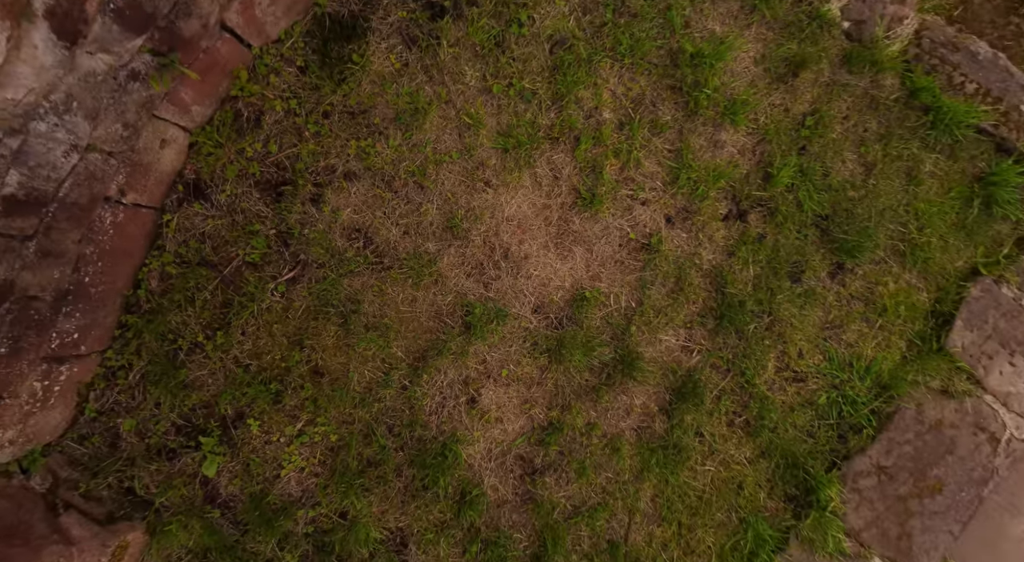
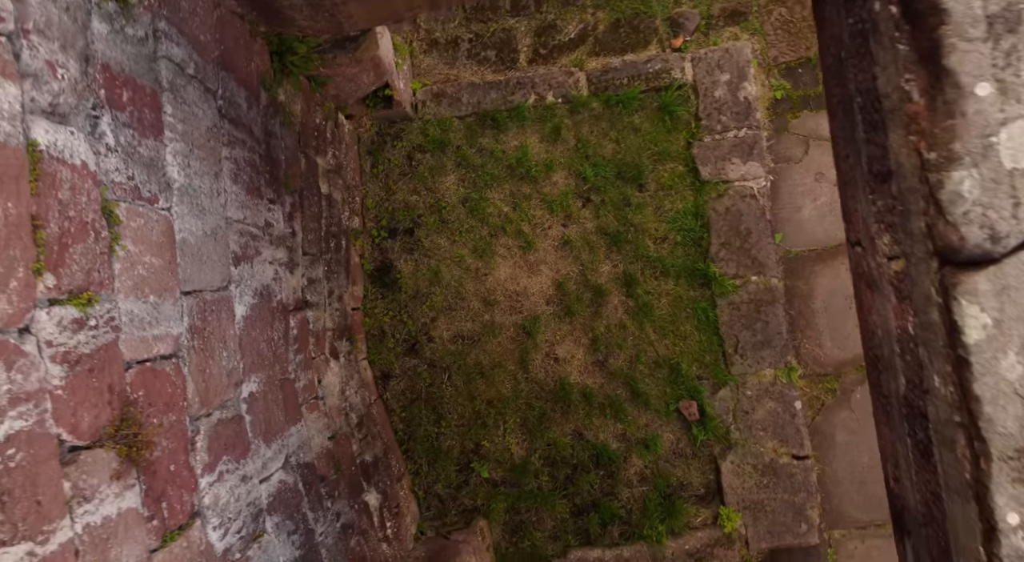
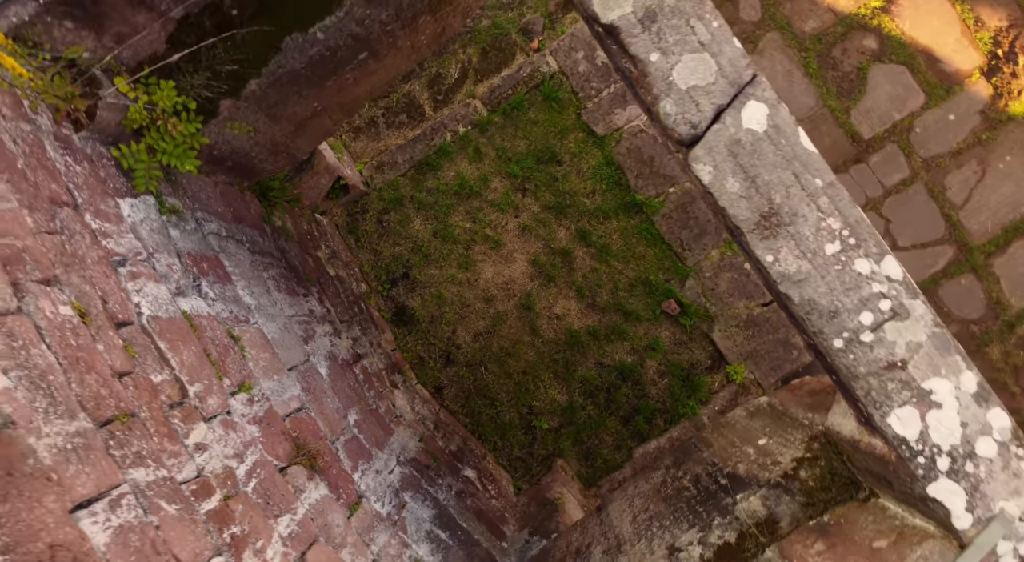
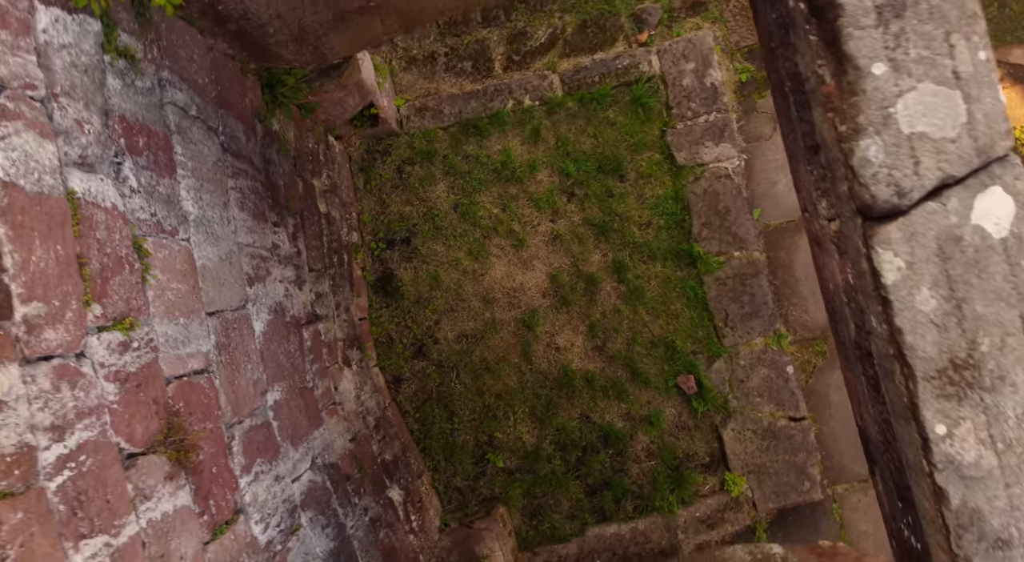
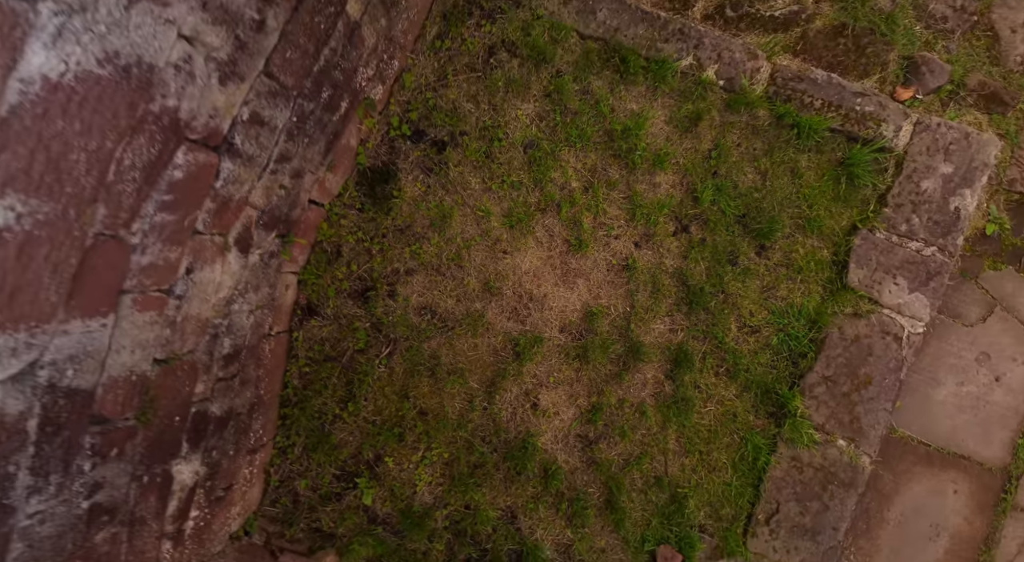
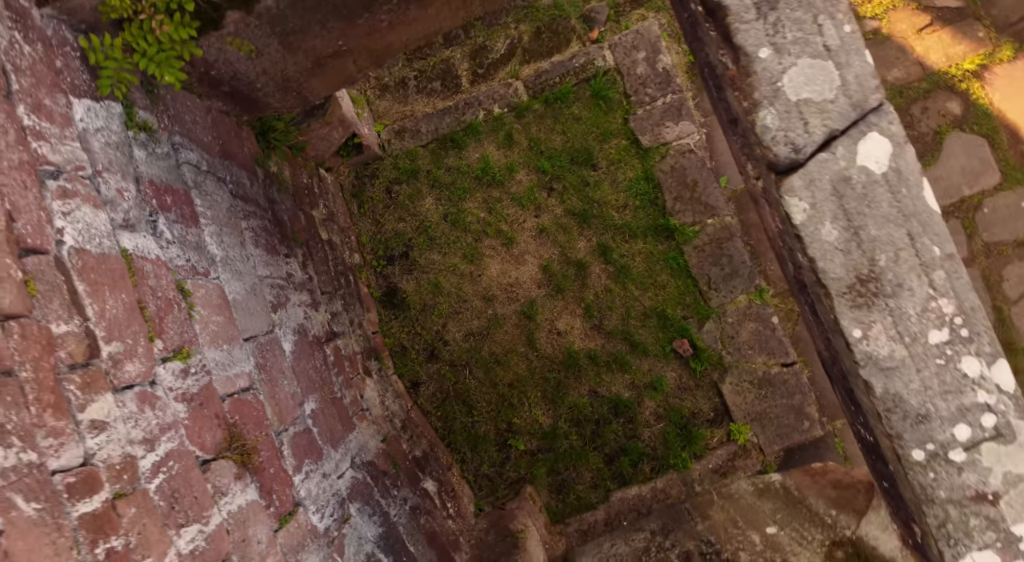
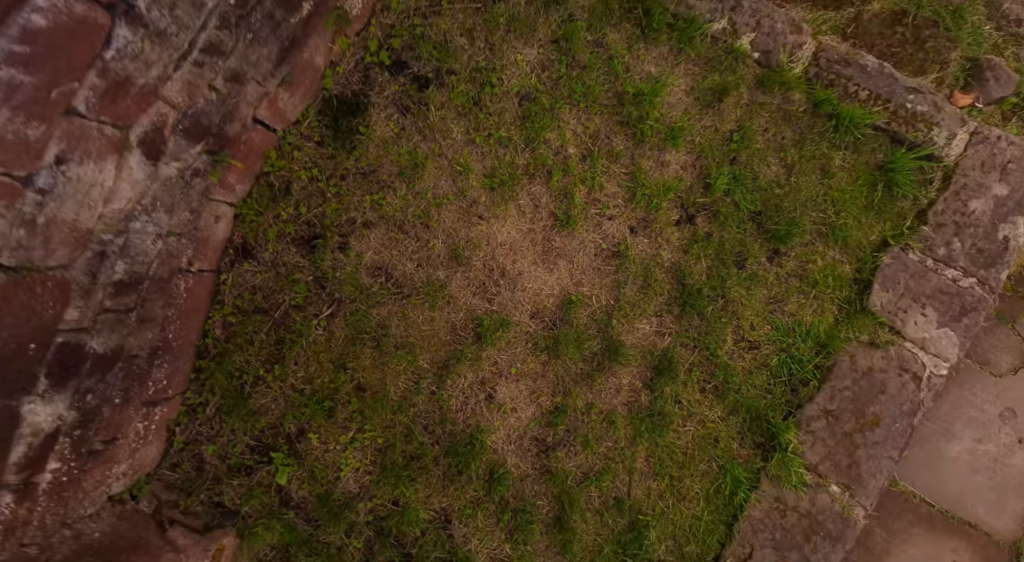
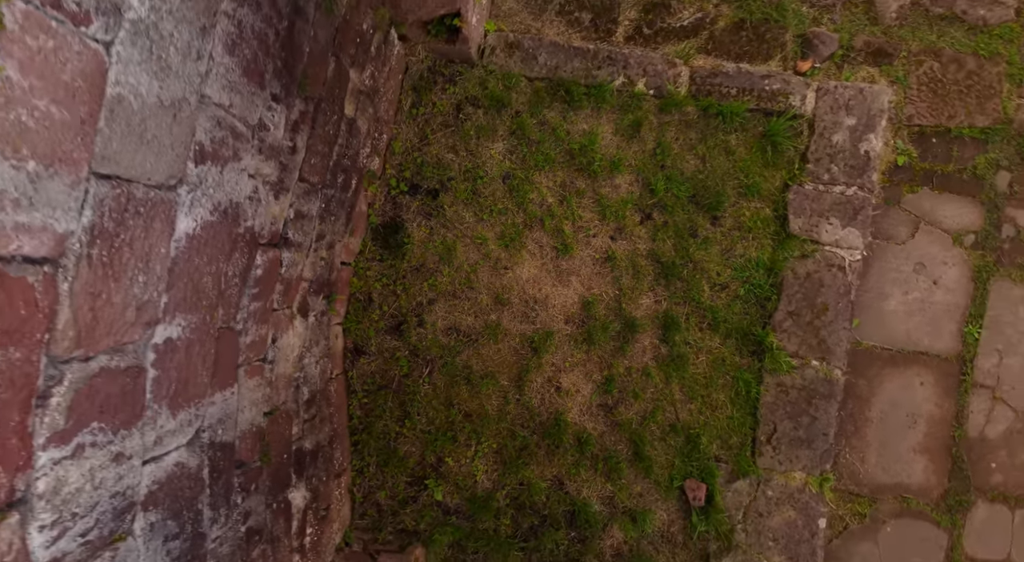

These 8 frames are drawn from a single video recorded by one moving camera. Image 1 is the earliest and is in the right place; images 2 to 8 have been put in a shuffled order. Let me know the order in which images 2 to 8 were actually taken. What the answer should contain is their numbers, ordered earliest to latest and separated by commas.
7, 5, 8, 2, 4, 6, 3
